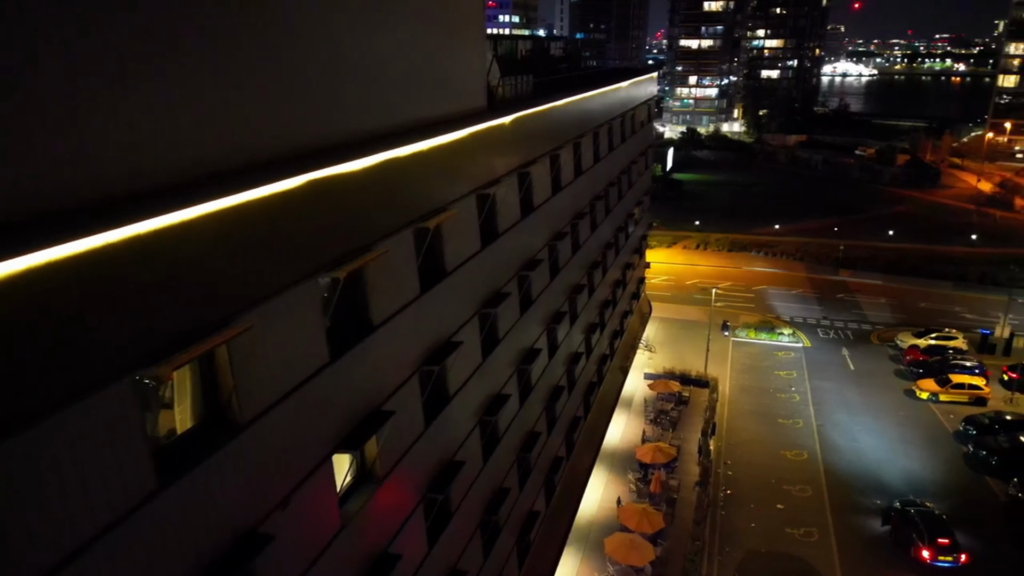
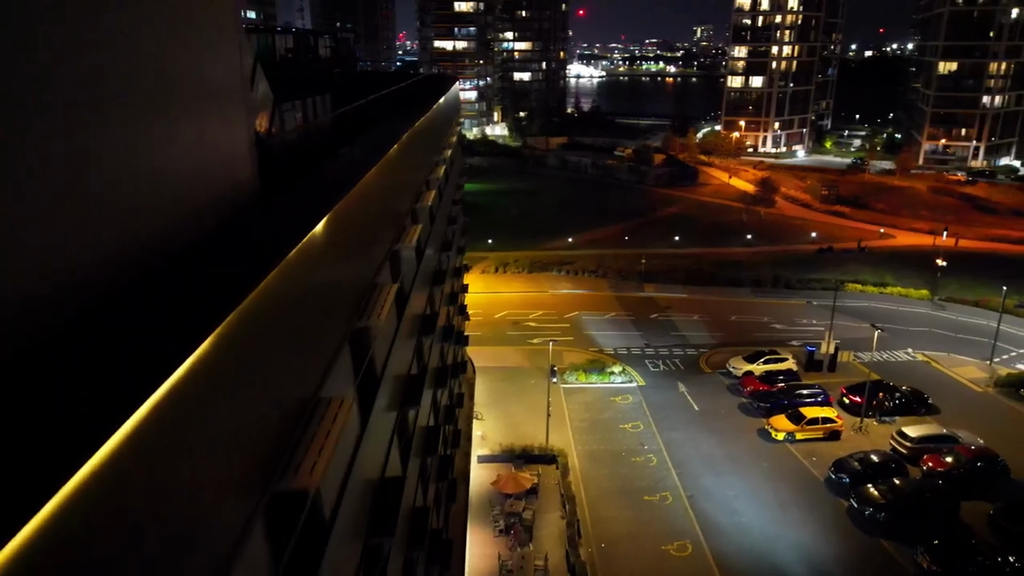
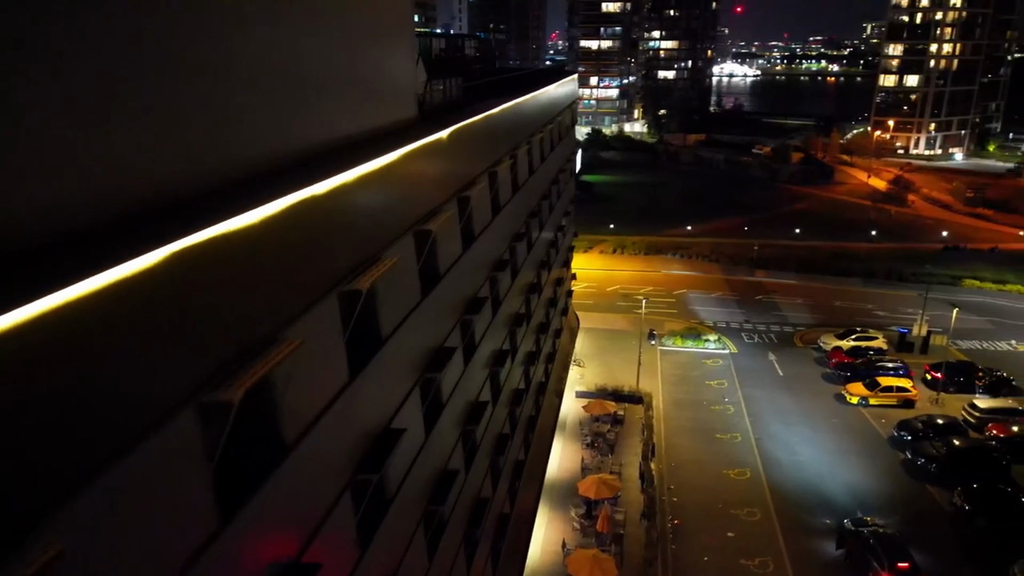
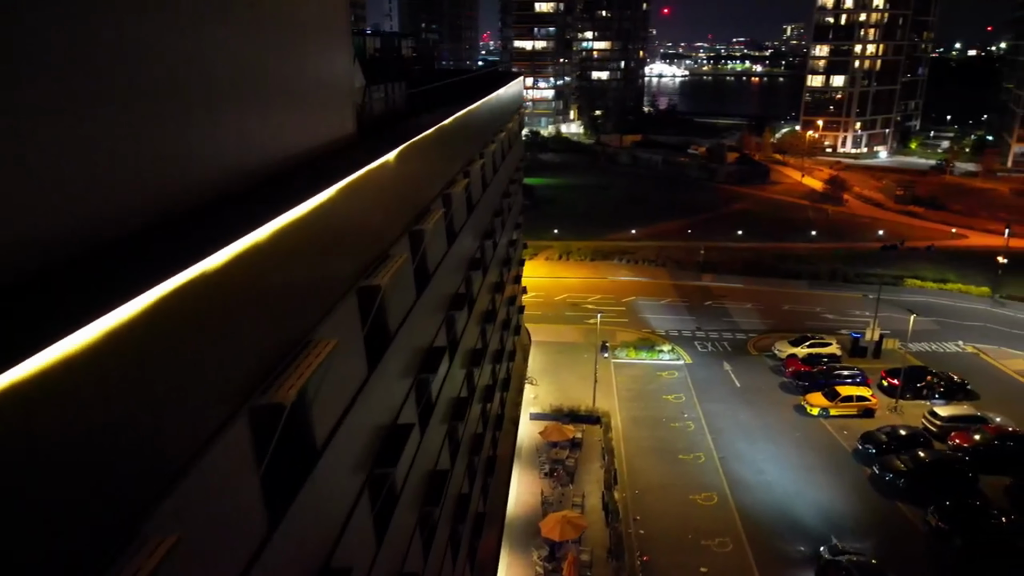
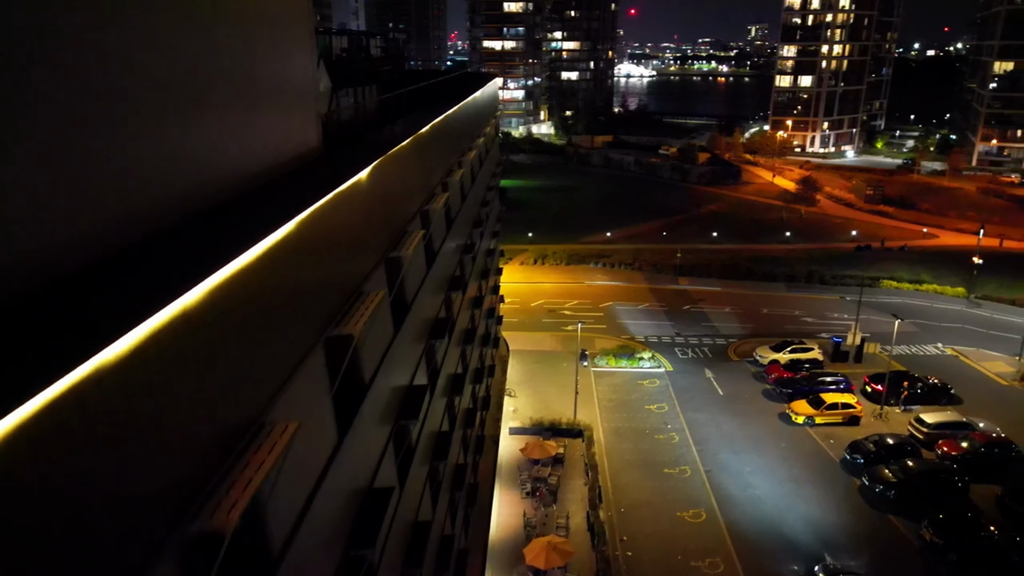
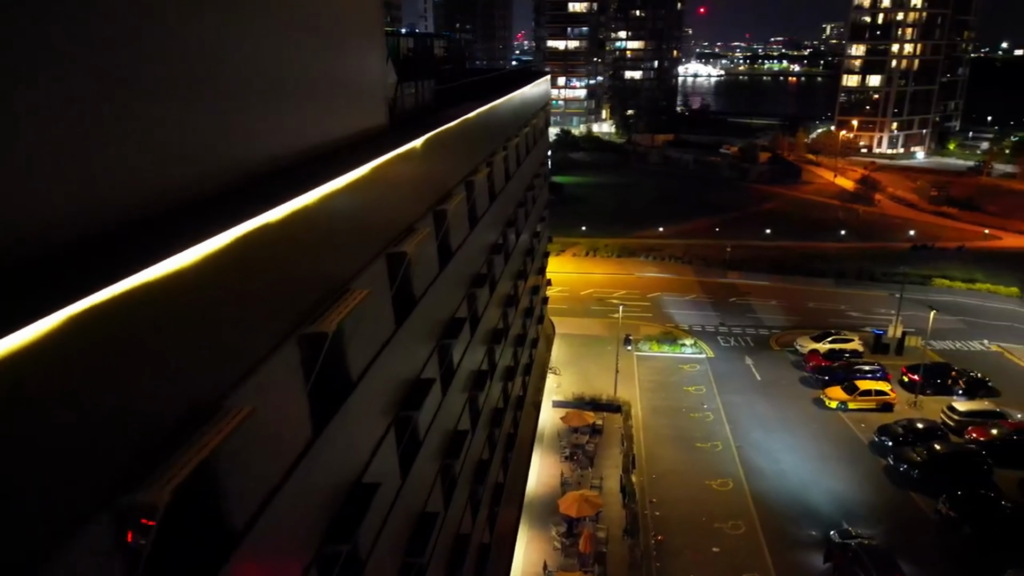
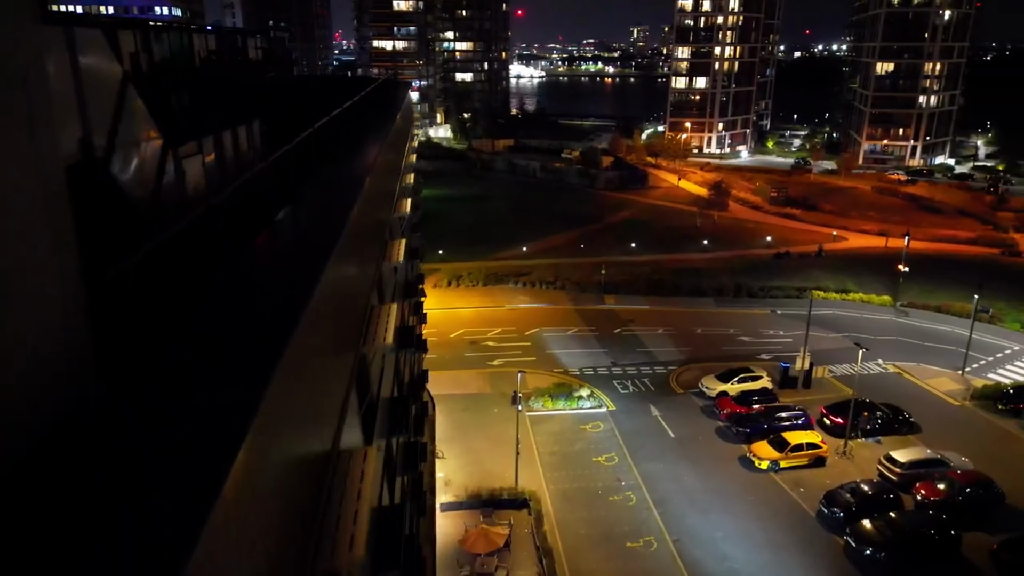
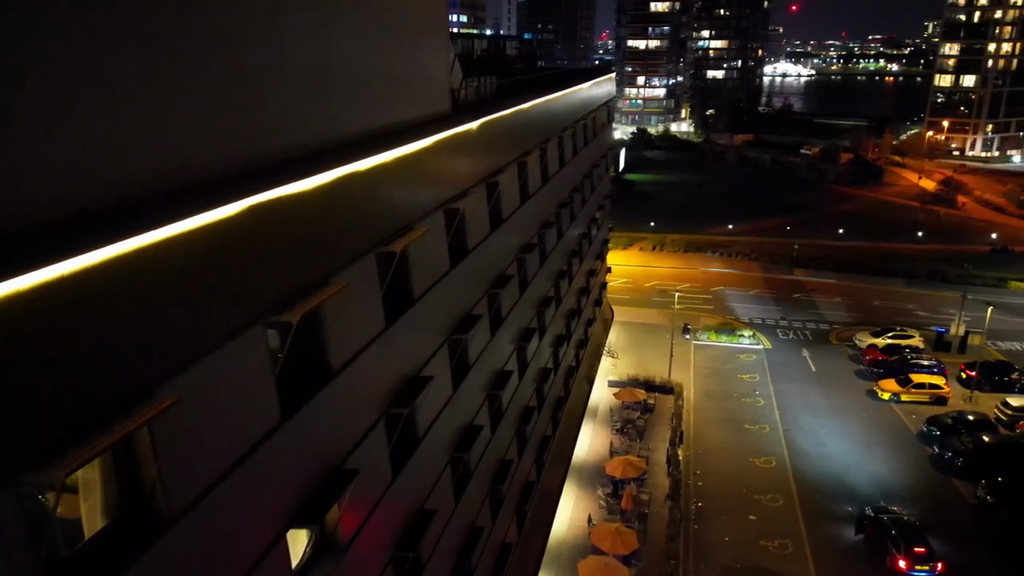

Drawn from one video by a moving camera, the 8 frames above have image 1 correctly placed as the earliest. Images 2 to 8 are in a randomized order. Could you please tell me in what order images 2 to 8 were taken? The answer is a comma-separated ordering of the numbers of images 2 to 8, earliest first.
8, 3, 6, 4, 5, 2, 7
